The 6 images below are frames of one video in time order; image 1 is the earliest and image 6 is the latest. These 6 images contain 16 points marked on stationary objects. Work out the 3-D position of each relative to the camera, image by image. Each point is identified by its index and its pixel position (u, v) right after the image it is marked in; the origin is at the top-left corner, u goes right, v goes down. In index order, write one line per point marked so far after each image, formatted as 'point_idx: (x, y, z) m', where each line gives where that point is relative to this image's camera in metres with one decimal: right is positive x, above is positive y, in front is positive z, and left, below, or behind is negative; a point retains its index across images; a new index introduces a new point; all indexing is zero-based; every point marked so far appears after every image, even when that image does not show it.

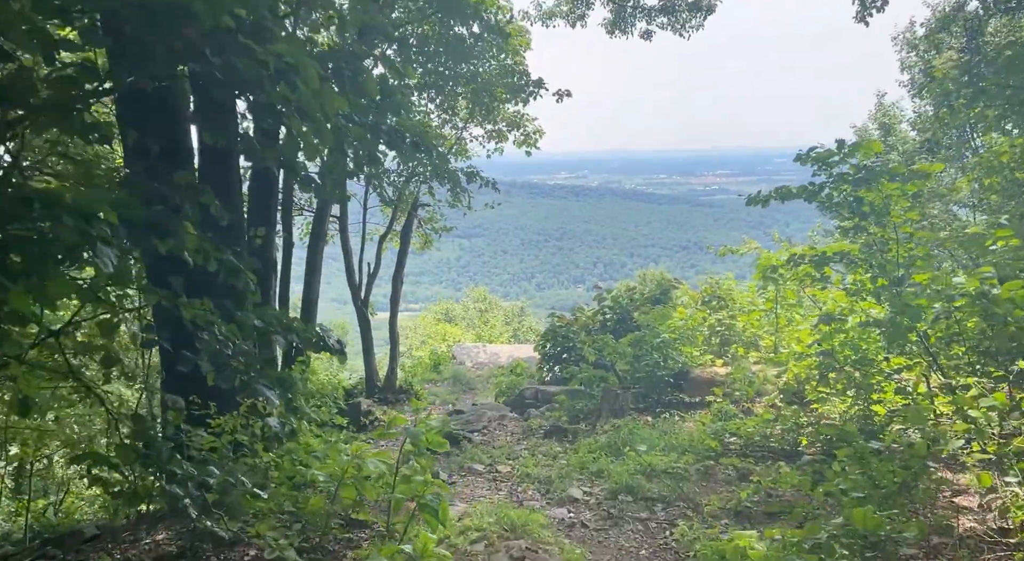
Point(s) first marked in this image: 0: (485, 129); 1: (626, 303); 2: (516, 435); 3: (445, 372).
0: (-0.4, +2.7, +15.7) m
1: (+1.4, -0.3, +10.9) m
2: (0.0, -1.5, +8.7) m
3: (-1.2, -1.7, +15.7) m
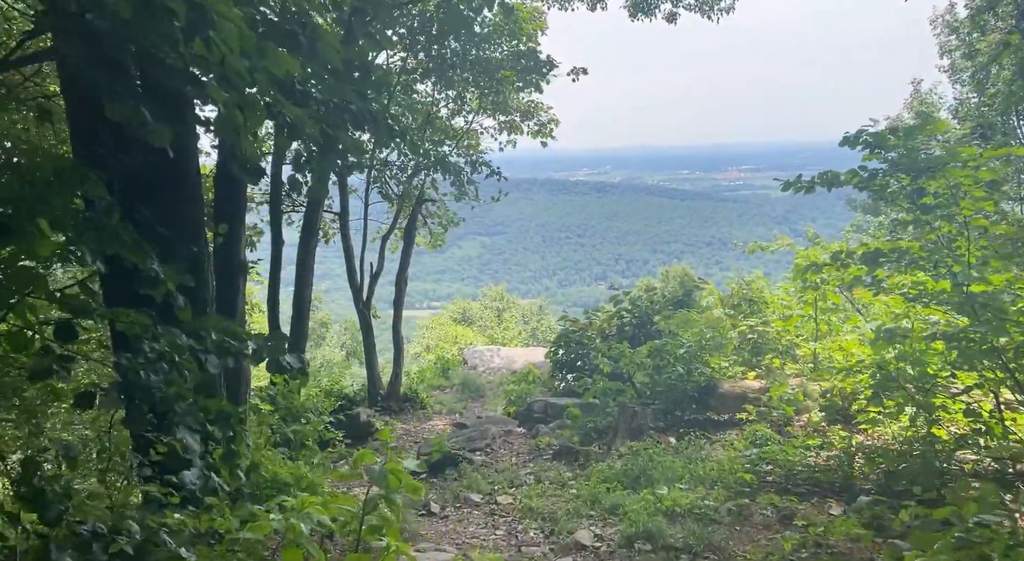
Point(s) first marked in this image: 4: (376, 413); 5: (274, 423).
0: (-0.2, +2.7, +14.8) m
1: (+1.5, -0.3, +9.9) m
2: (+0.1, -1.6, +7.7) m
3: (-1.0, -1.7, +14.8) m
4: (-2.0, -2.0, +12.7) m
5: (-2.1, -1.3, +7.6) m
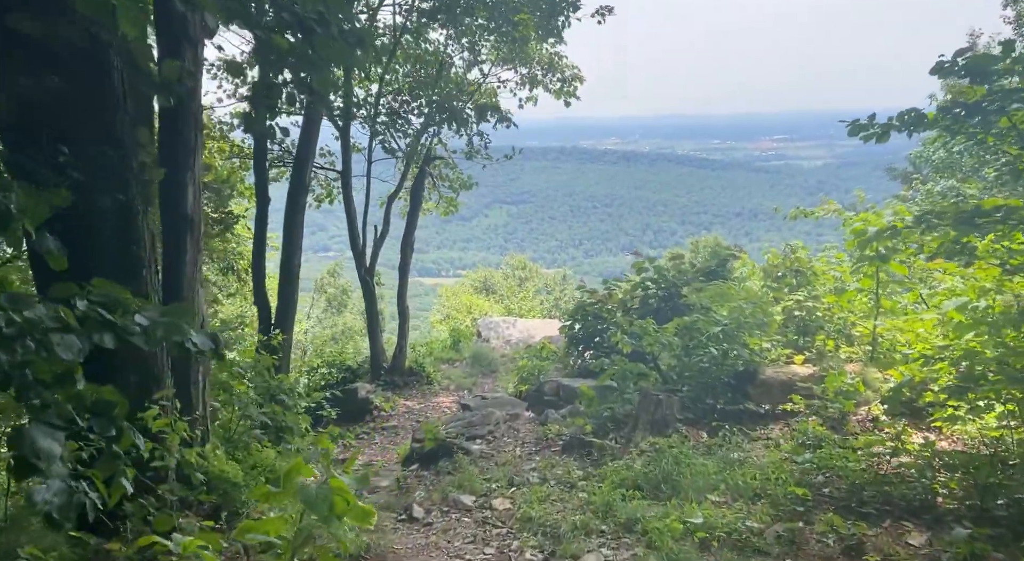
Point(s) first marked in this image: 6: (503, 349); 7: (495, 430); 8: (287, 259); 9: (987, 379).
0: (+0.1, +3.3, +13.6) m
1: (+1.6, 0.0, +8.8) m
2: (+0.1, -1.3, +6.7) m
3: (-0.7, -1.1, +13.8) m
4: (-1.8, -1.5, +11.7) m
5: (-2.1, -0.9, +6.6) m
6: (-0.2, -1.1, +14.1) m
7: (-0.1, -1.3, +7.3) m
8: (-2.4, +0.2, +9.1) m
9: (+2.6, -0.5, +4.7) m
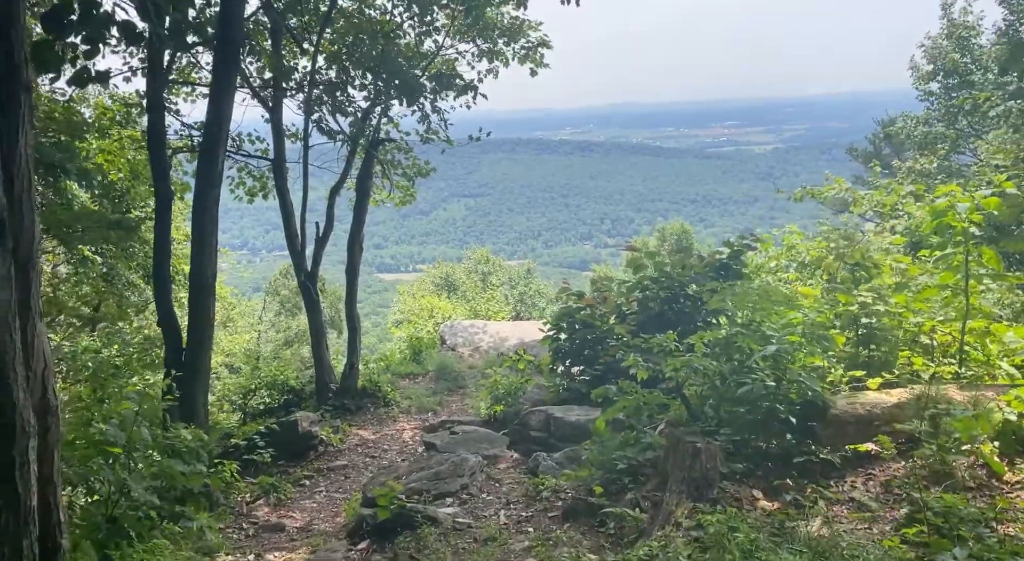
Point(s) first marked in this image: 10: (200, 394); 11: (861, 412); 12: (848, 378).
0: (-0.5, +3.3, +11.9) m
1: (+1.4, +0.1, +7.2) m
2: (0.0, -1.3, +5.0) m
3: (-1.2, -1.2, +12.1) m
4: (-2.1, -1.5, +9.9) m
5: (-2.2, -1.1, +4.8) m
6: (-0.6, -1.1, +12.4) m
7: (-0.3, -1.3, +5.7) m
8: (-2.6, +0.1, +7.3) m
9: (+2.5, -0.5, +3.1) m
10: (-2.6, -1.0, +7.5) m
11: (+1.9, -0.7, +4.8) m
12: (+2.0, -0.6, +5.3) m
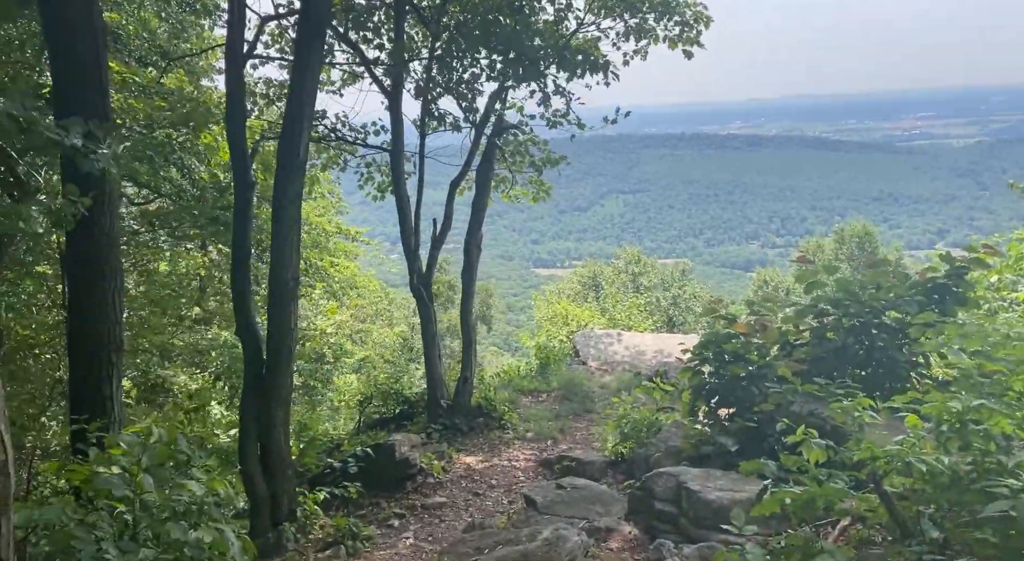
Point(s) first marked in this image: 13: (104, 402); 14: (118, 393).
0: (+1.3, +3.2, +10.3) m
1: (+2.2, -0.1, +5.3) m
2: (+0.4, -1.4, +3.5) m
3: (+0.5, -1.2, +10.6) m
4: (-0.8, -1.6, +8.7) m
5: (-1.8, -1.1, +3.7) m
6: (+1.1, -1.2, +10.8) m
7: (+0.3, -1.4, +4.1) m
8: (-1.7, +0.1, +6.2) m
9: (+2.6, -0.7, +1.1) m
10: (-1.7, -1.0, +6.3) m
11: (+2.3, -0.9, +2.9) m
12: (+2.5, -0.8, +3.4) m
13: (-2.4, -0.7, +5.2) m
14: (-2.4, -0.7, +5.3) m
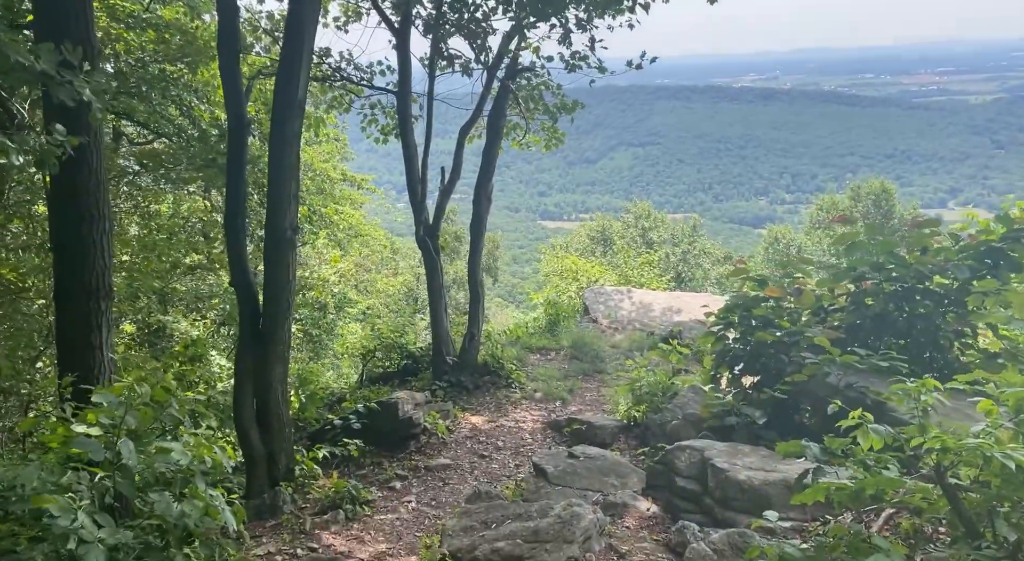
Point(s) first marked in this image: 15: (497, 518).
0: (+1.5, +3.7, +9.7) m
1: (+2.3, +0.1, +4.9) m
2: (+0.5, -1.3, +3.1) m
3: (+0.6, -0.7, +10.2) m
4: (-0.7, -1.1, +8.3) m
5: (-1.7, -0.9, +3.3) m
6: (+1.2, -0.6, +10.4) m
7: (+0.3, -1.2, +3.8) m
8: (-1.6, +0.4, +5.8) m
9: (+2.6, -0.8, +0.8) m
10: (-1.6, -0.7, +6.0) m
11: (+2.3, -0.8, +2.6) m
12: (+2.5, -0.7, +3.0) m
13: (-2.3, -0.4, +4.8) m
14: (-2.3, -0.4, +4.9) m
15: (0.0, -1.2, +4.7) m
